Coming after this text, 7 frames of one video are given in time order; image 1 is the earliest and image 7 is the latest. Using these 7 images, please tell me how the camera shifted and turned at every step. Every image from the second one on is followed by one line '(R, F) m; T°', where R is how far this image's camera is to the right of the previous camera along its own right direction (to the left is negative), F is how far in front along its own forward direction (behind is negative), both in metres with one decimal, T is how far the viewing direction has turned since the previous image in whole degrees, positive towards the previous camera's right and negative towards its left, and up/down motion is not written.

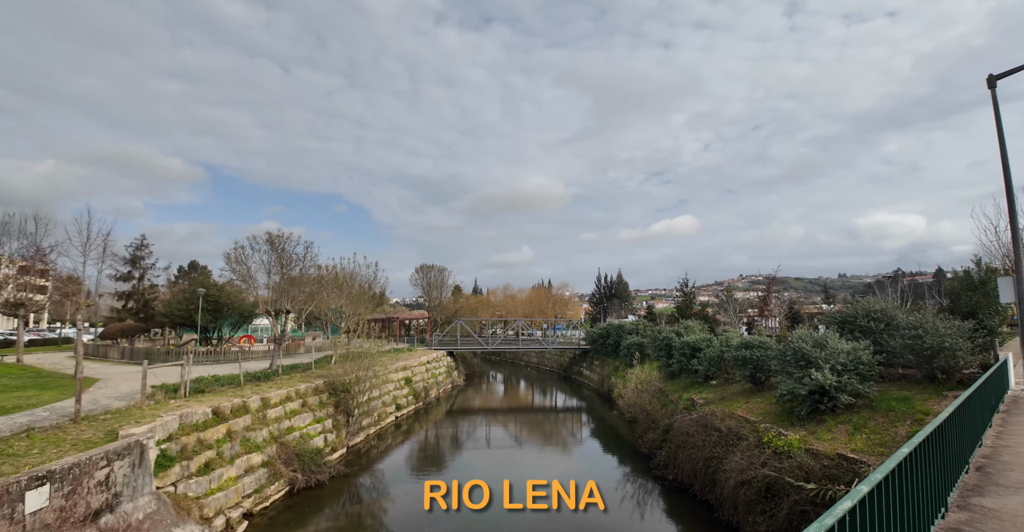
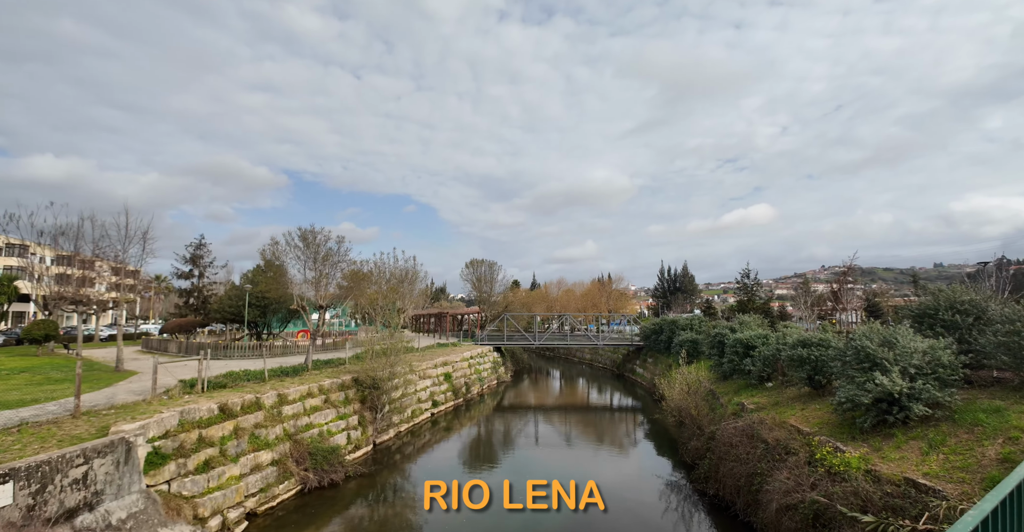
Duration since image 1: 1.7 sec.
(+1.1, +1.1) m; -7°
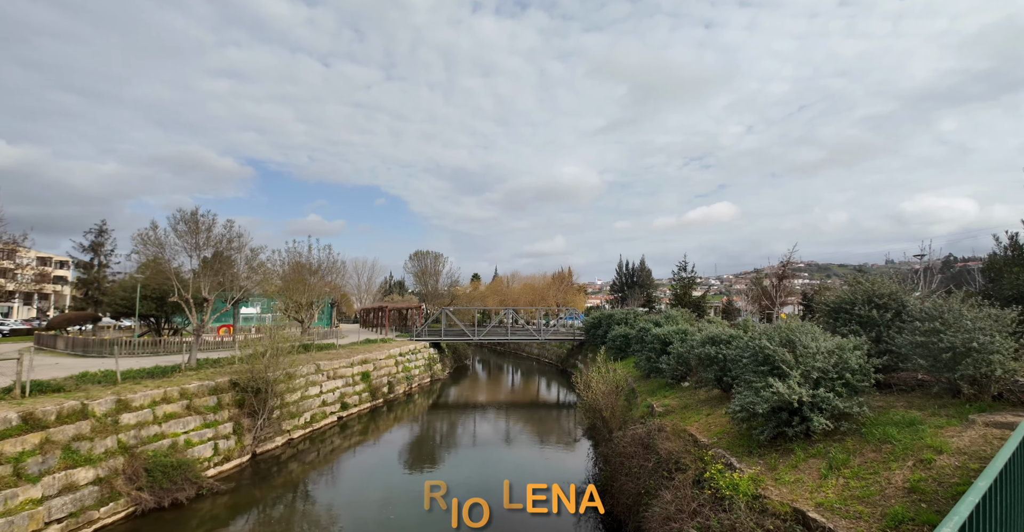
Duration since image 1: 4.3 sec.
(+1.9, +1.5) m; +3°
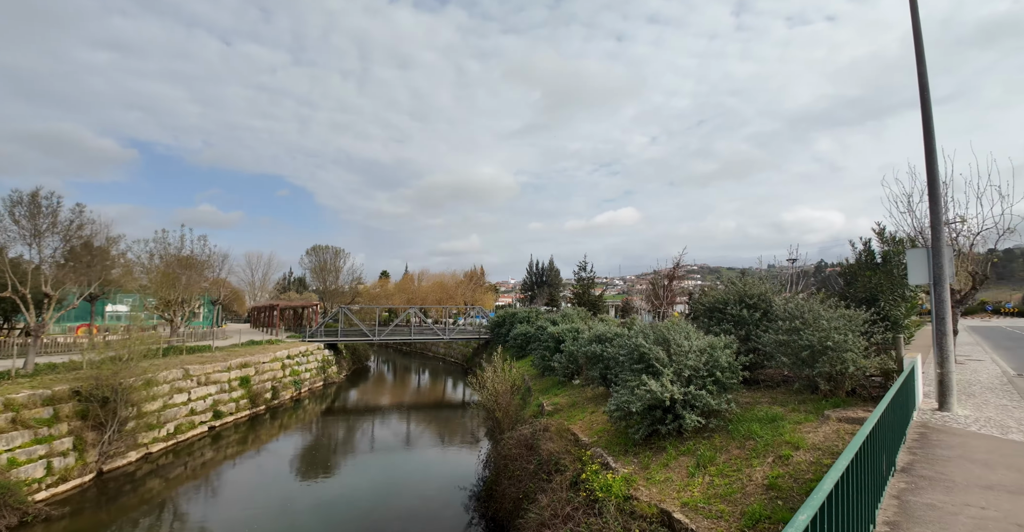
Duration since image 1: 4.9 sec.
(+0.5, +0.4) m; +9°
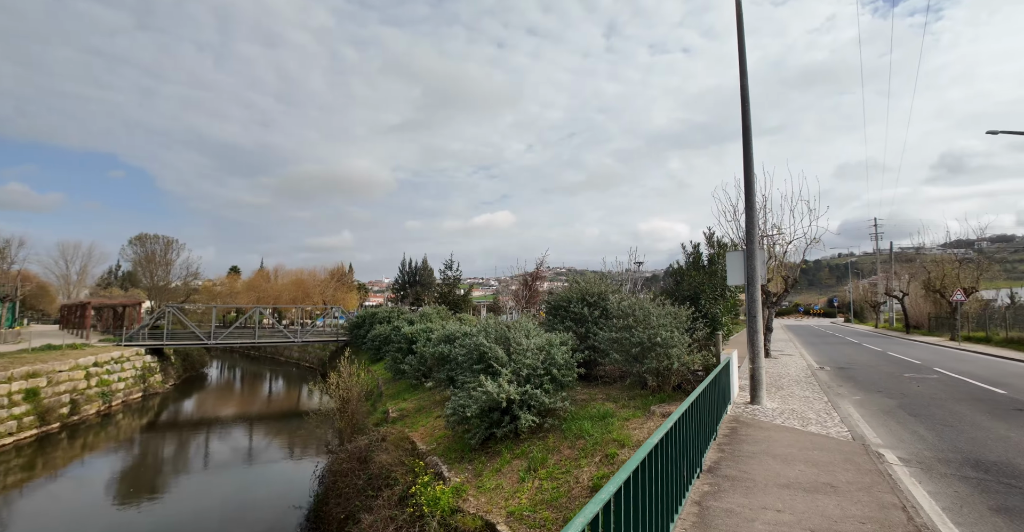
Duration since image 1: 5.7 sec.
(+0.6, +0.5) m; +13°
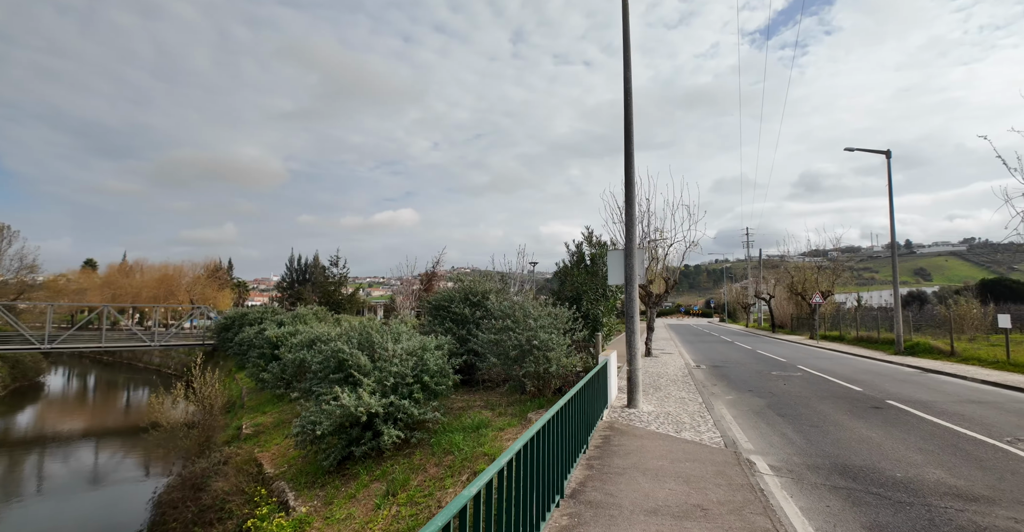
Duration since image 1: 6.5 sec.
(+0.4, +0.5) m; +11°
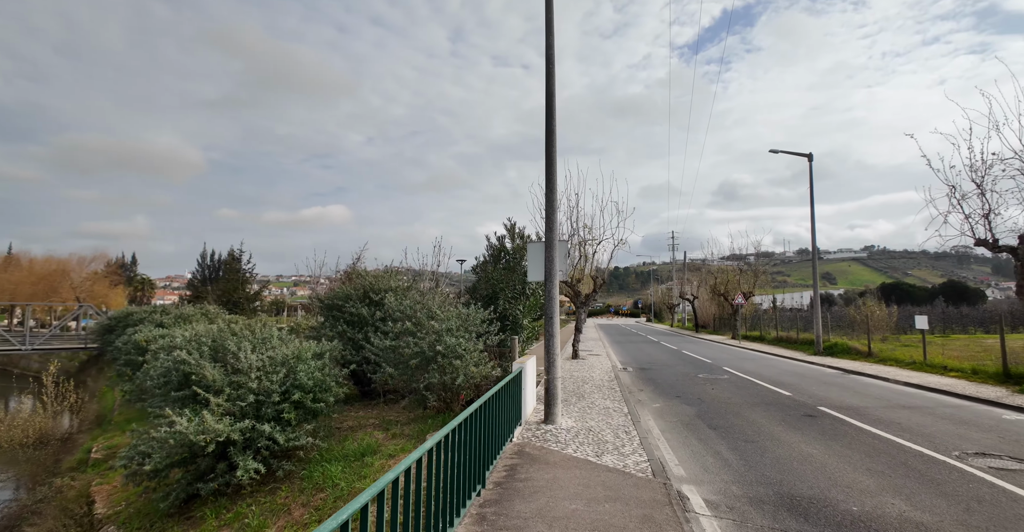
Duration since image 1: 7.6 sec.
(+0.3, +0.7) m; +7°
